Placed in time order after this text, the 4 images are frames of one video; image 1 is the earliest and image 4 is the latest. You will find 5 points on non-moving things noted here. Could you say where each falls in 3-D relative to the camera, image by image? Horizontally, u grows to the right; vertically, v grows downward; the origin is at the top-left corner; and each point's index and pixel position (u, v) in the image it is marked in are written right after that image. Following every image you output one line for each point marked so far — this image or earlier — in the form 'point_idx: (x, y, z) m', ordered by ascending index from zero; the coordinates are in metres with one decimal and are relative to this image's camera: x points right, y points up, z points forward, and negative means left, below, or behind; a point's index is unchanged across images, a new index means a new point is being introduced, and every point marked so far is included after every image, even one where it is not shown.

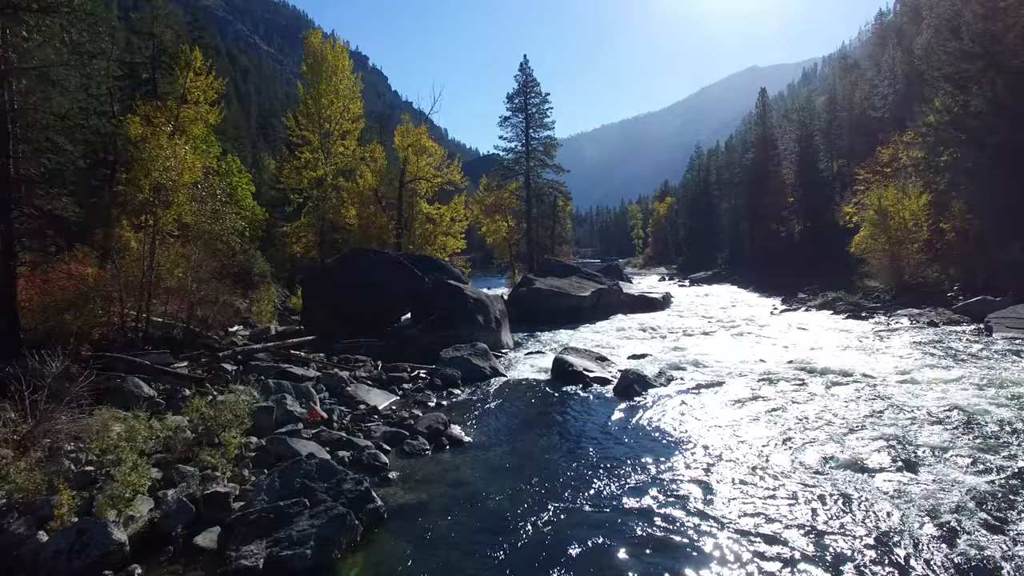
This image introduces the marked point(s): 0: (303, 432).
0: (-4.6, -3.2, +10.4) m
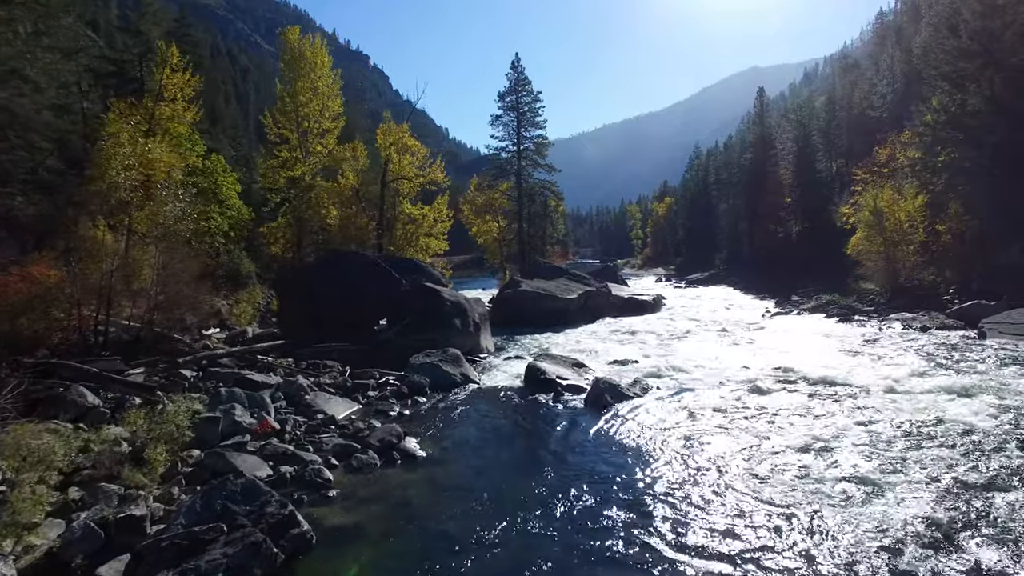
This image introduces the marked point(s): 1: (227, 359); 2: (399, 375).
0: (-5.5, -3.3, +9.9) m
1: (-9.2, -2.3, +15.4) m
2: (-3.6, -2.8, +15.3) m
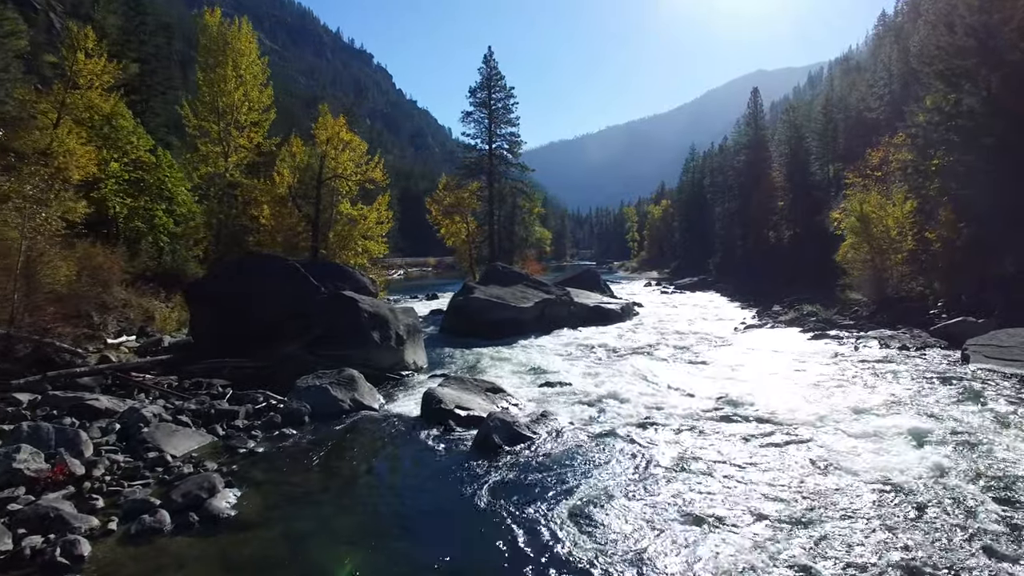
0: (-8.3, -3.6, +8.0) m
1: (-12.0, -2.6, +13.4) m
2: (-6.4, -3.1, +13.4) m
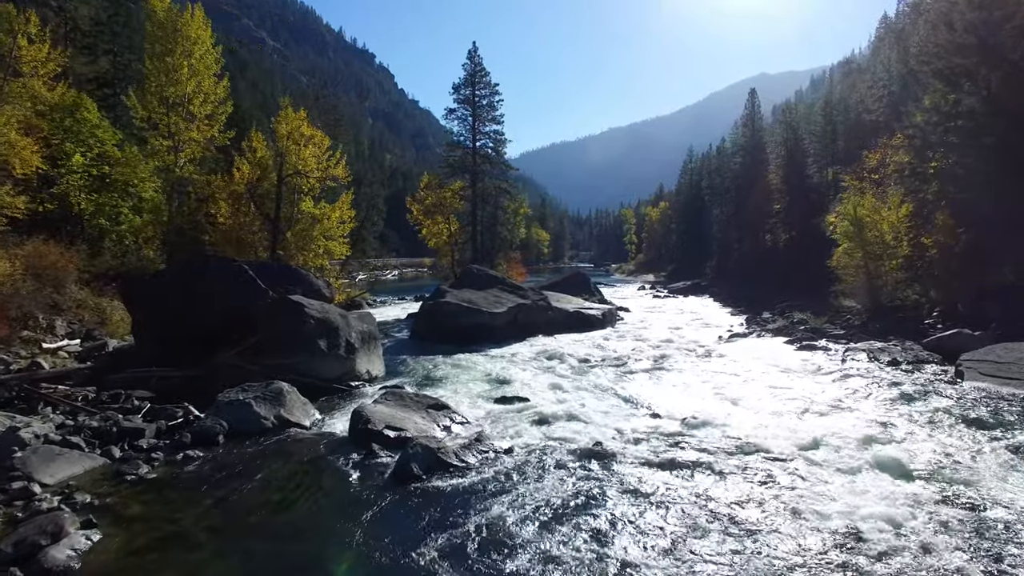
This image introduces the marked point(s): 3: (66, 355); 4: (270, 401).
0: (-9.8, -3.7, +6.7) m
1: (-13.5, -2.6, +12.2) m
2: (-7.9, -3.2, +12.1) m
3: (-17.5, -2.6, +18.5) m
4: (-6.3, -2.9, +12.4) m
